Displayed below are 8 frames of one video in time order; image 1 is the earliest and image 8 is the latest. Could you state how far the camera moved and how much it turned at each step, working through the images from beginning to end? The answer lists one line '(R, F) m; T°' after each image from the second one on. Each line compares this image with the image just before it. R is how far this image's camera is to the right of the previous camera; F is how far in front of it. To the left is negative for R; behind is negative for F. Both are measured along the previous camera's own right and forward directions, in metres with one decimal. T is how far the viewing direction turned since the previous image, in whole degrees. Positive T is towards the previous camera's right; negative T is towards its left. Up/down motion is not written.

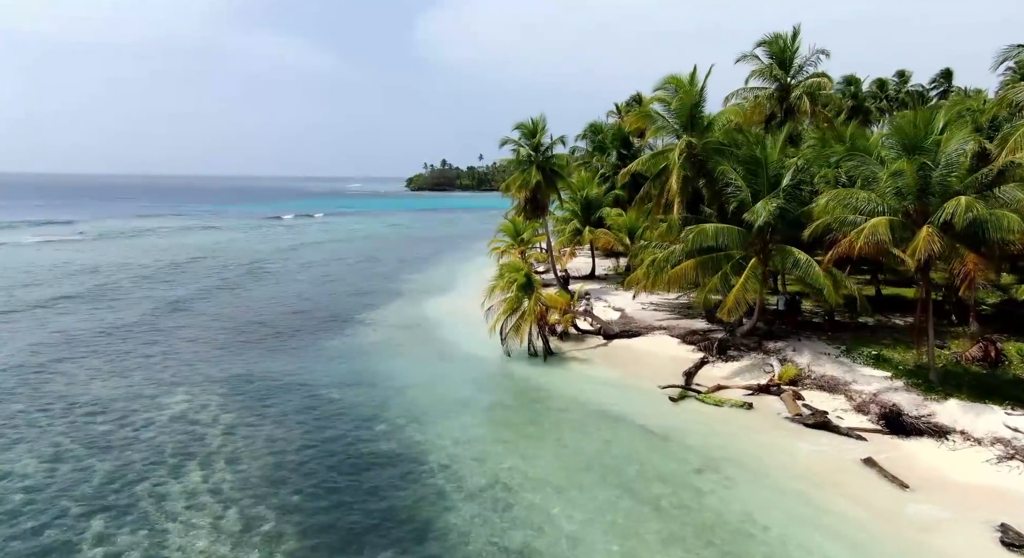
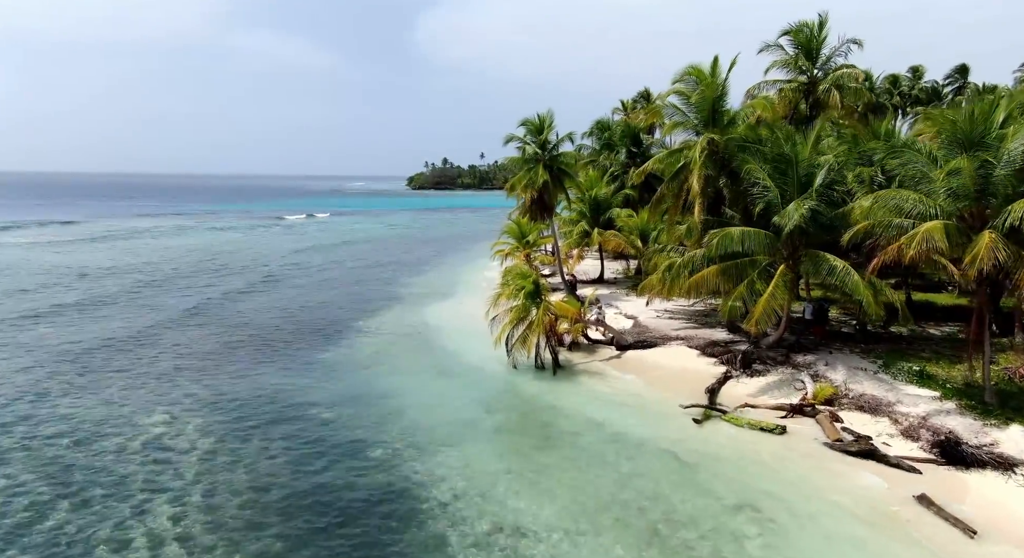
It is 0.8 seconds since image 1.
(-0.2, +1.7) m; 0°
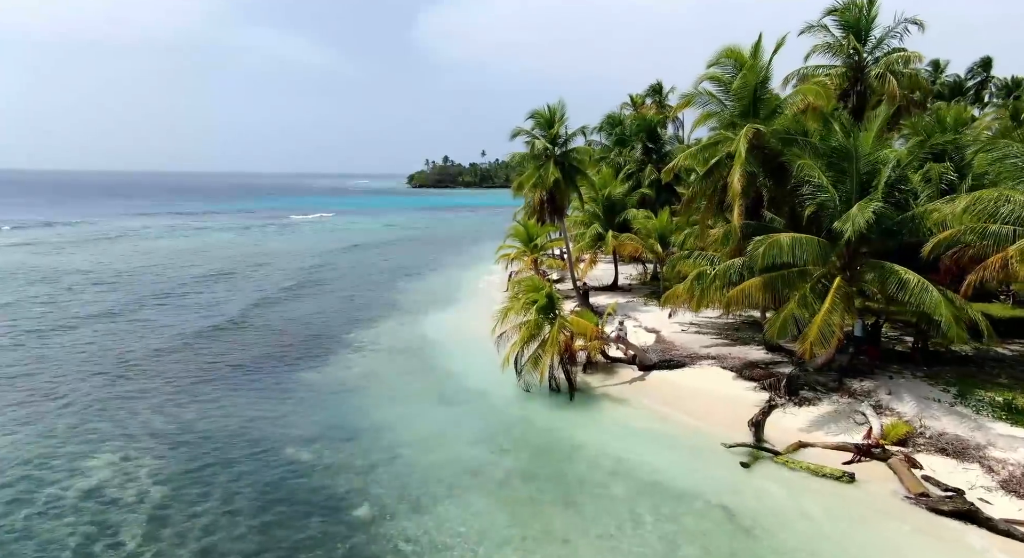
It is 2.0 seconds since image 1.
(-0.3, +2.7) m; 0°
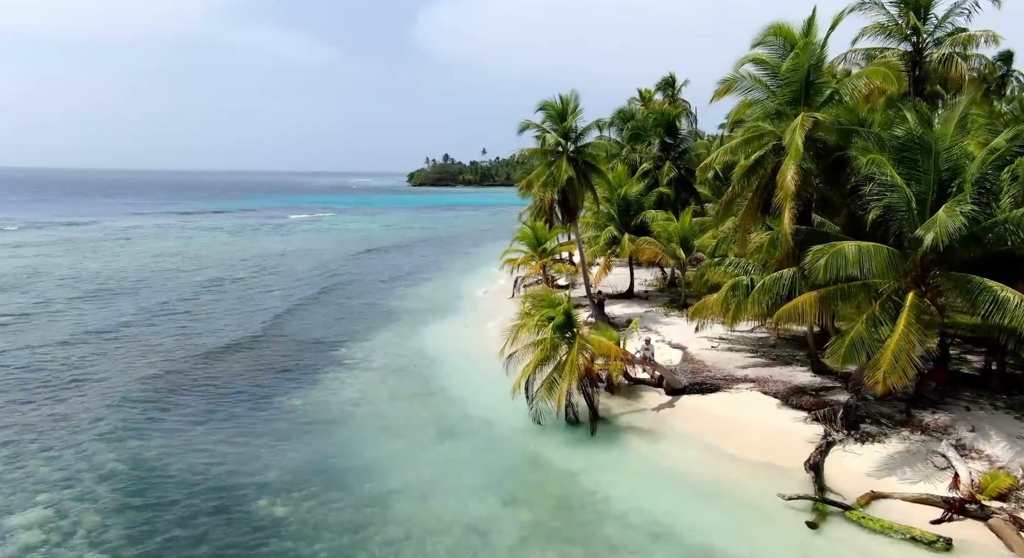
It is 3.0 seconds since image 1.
(-0.3, +2.5) m; 0°
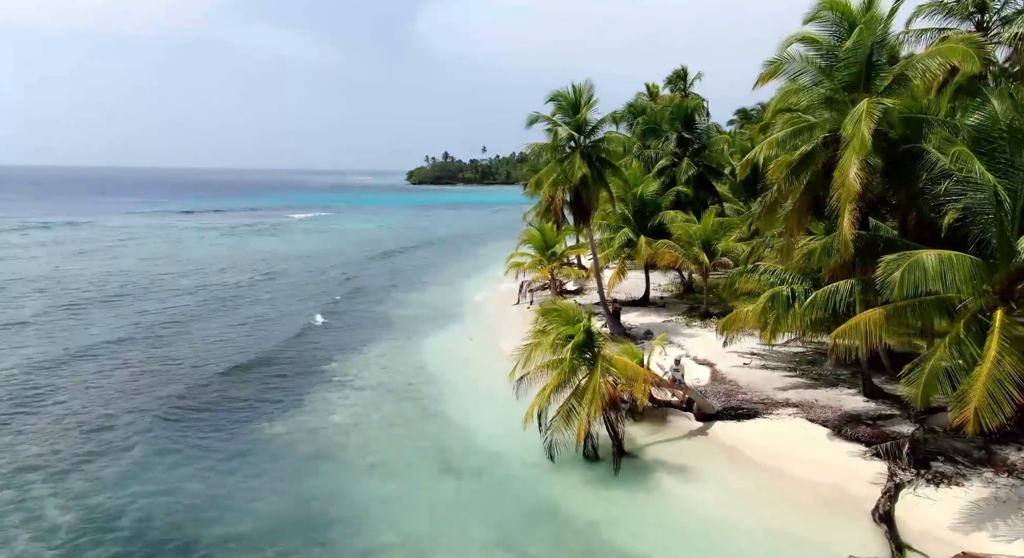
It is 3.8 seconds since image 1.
(-0.3, +2.1) m; 0°
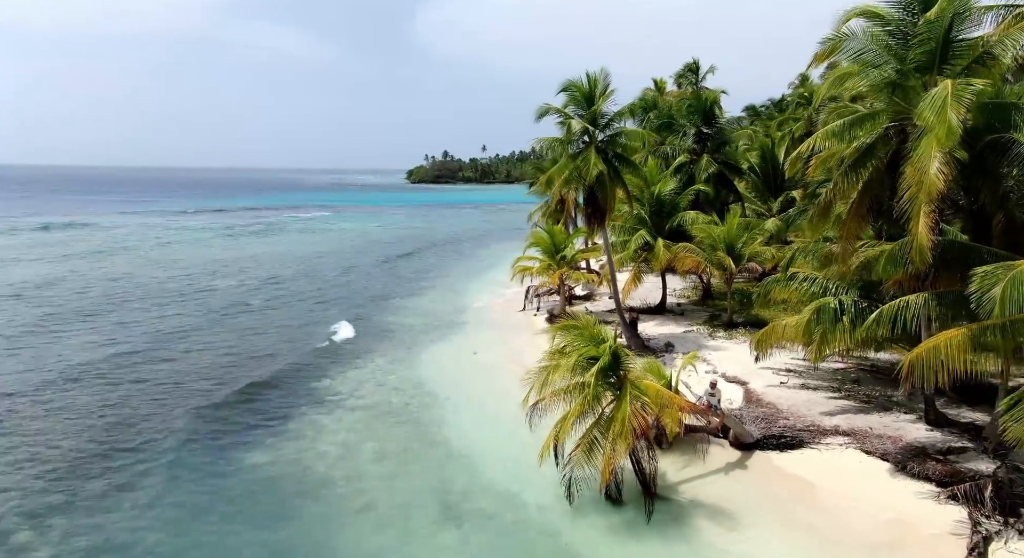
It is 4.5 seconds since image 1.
(-0.3, +1.9) m; 0°
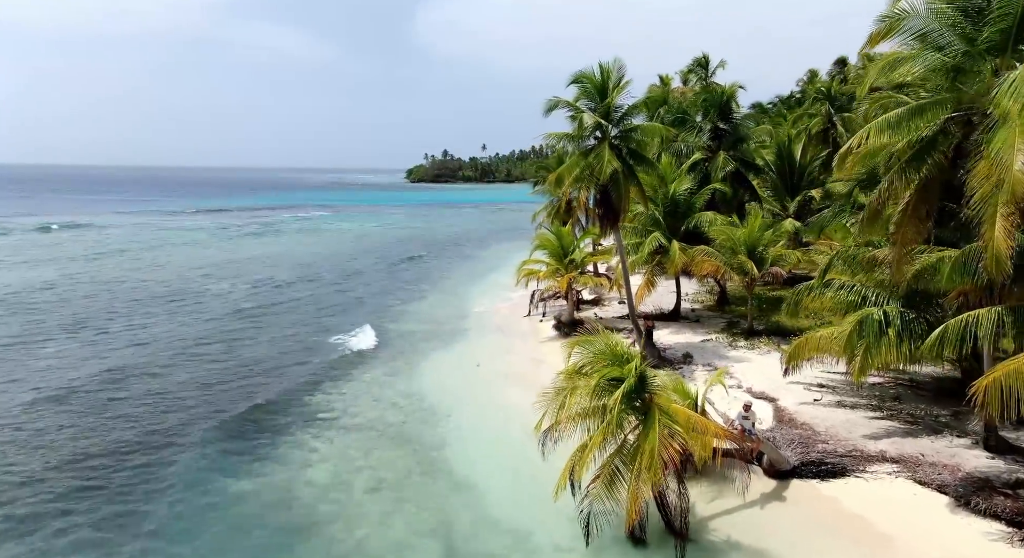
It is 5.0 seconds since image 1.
(-0.2, +1.4) m; 0°
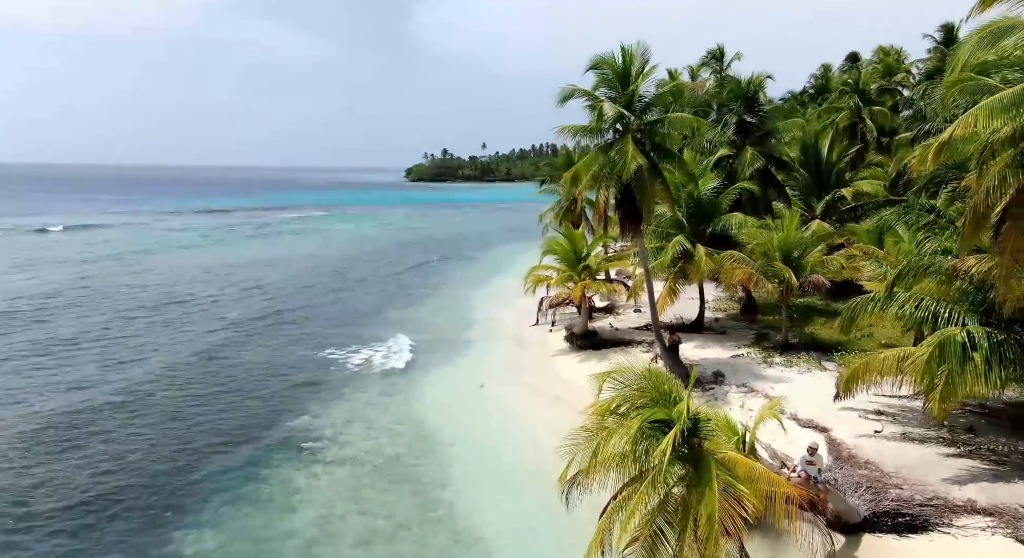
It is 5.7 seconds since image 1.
(-0.3, +2.1) m; 0°
